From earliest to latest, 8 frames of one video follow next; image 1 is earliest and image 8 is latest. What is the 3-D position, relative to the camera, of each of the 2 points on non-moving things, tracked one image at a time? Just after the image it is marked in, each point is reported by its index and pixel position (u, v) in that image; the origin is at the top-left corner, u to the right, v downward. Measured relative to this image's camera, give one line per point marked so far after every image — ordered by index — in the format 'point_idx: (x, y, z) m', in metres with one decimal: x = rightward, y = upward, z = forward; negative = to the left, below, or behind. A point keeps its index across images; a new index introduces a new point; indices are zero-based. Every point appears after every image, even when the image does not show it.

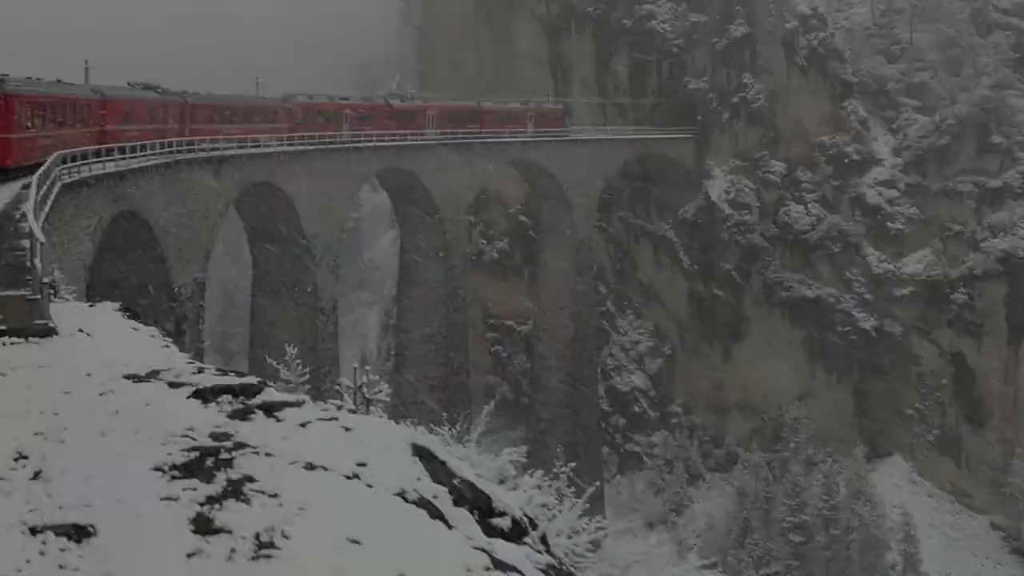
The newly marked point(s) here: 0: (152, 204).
0: (-4.7, +1.1, +14.3) m
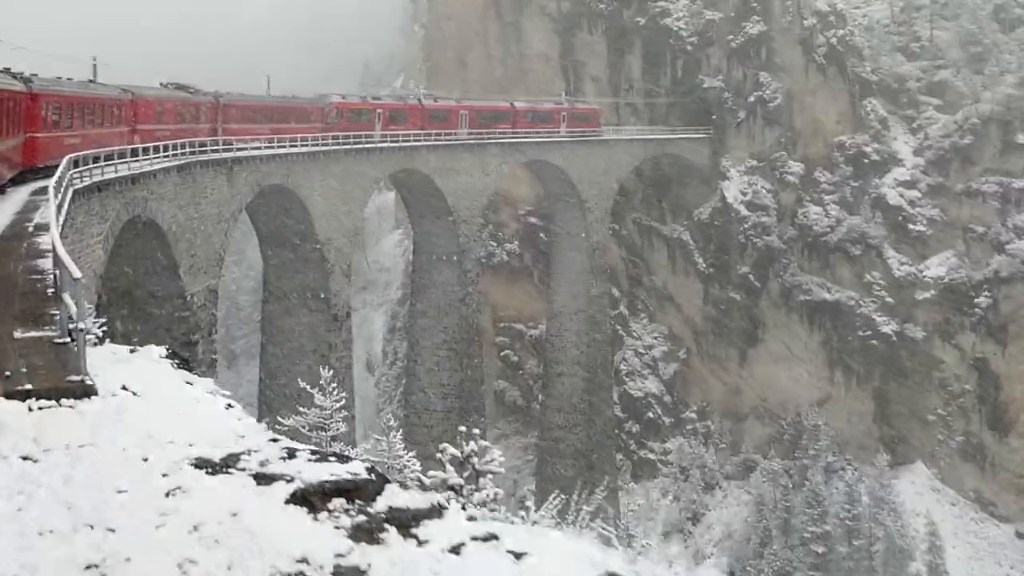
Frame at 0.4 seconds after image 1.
0: (-4.4, +1.0, +13.6) m
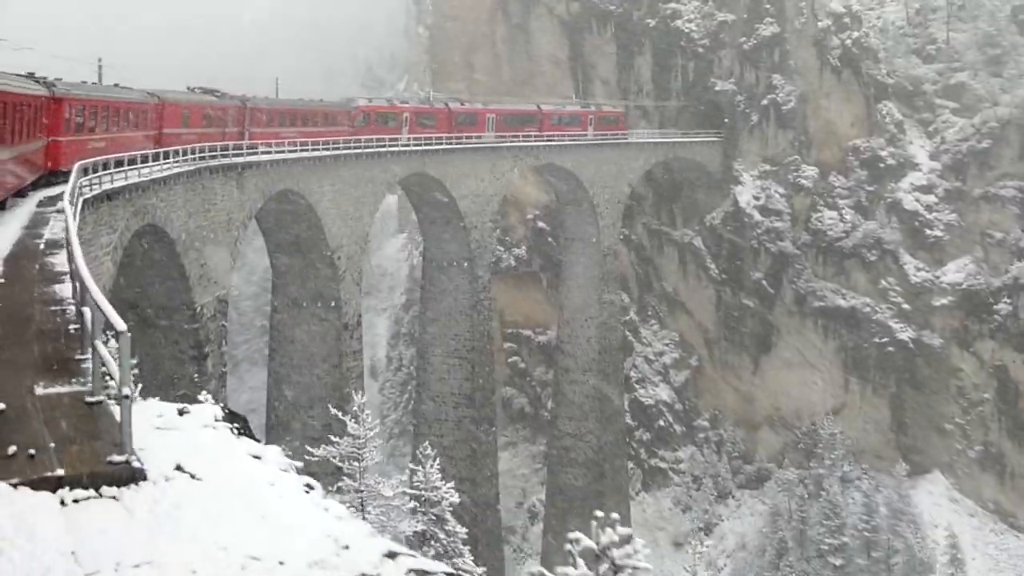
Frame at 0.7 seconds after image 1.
0: (-4.1, +0.8, +13.1) m
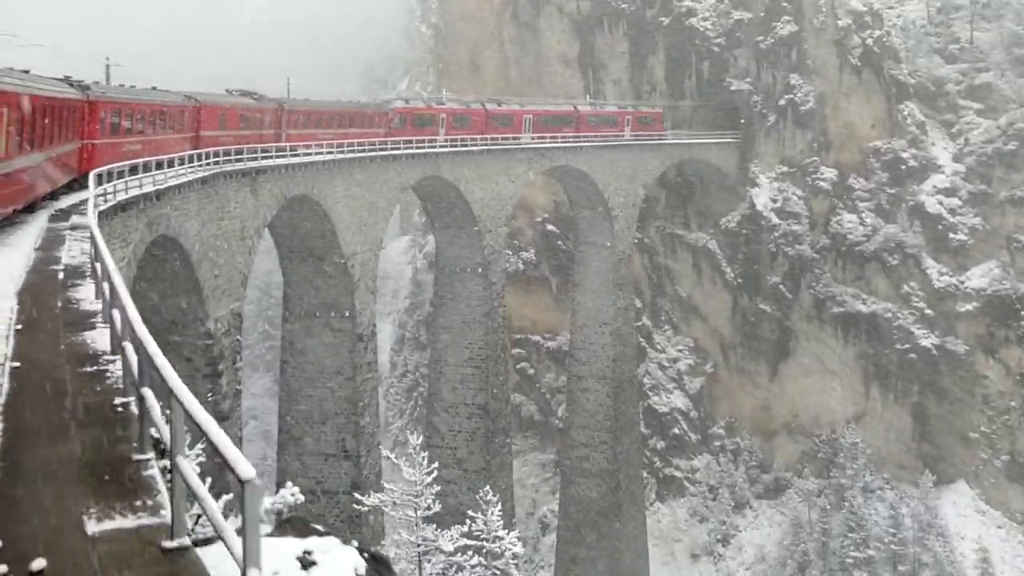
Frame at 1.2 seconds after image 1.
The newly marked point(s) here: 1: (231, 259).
0: (-3.7, +0.7, +12.3) m
1: (-3.7, +0.4, +14.1) m
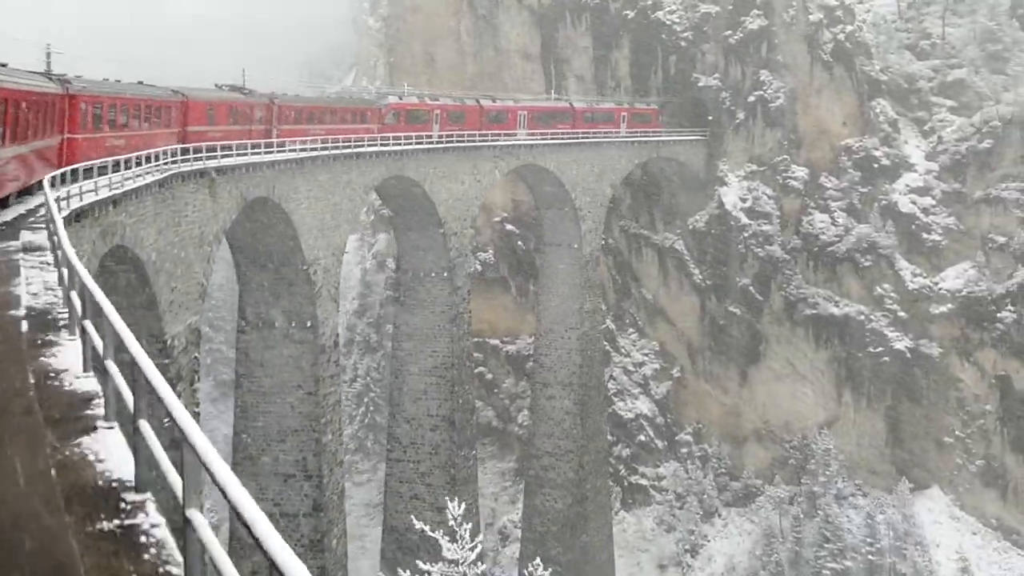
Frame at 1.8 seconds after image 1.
0: (-3.7, +0.5, +10.8) m
1: (-3.8, +0.2, +12.6) m
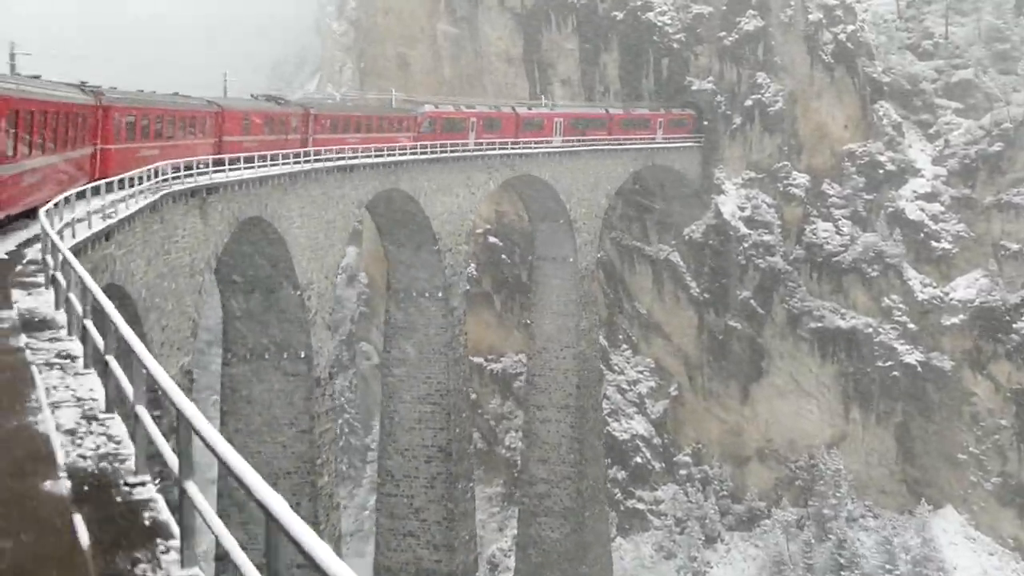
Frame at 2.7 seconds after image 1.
0: (-3.1, +0.2, +9.0) m
1: (-3.3, -0.2, +10.8) m
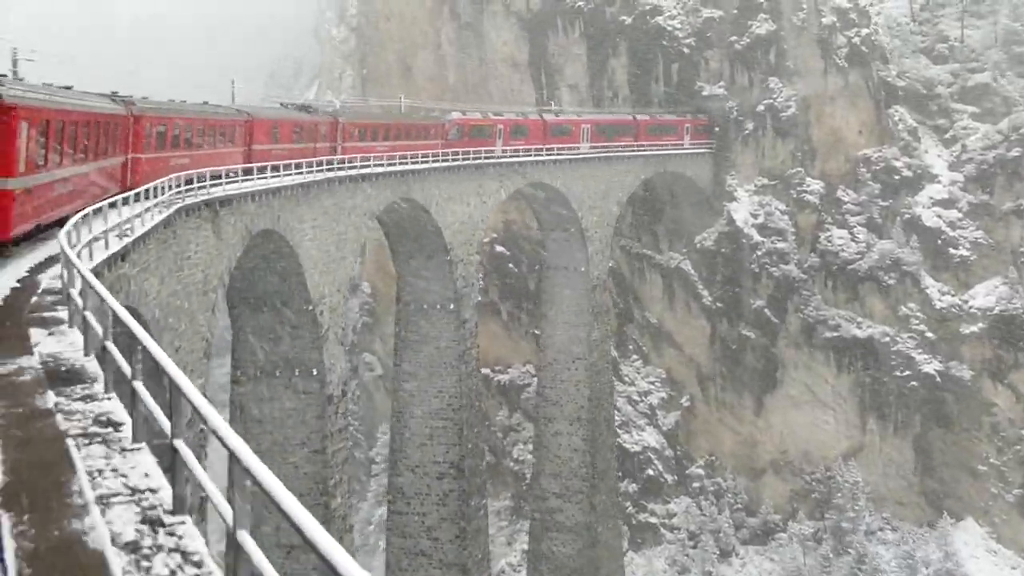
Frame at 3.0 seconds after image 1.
0: (-2.8, 0.0, +8.4) m
1: (-3.0, -0.3, +10.3) m
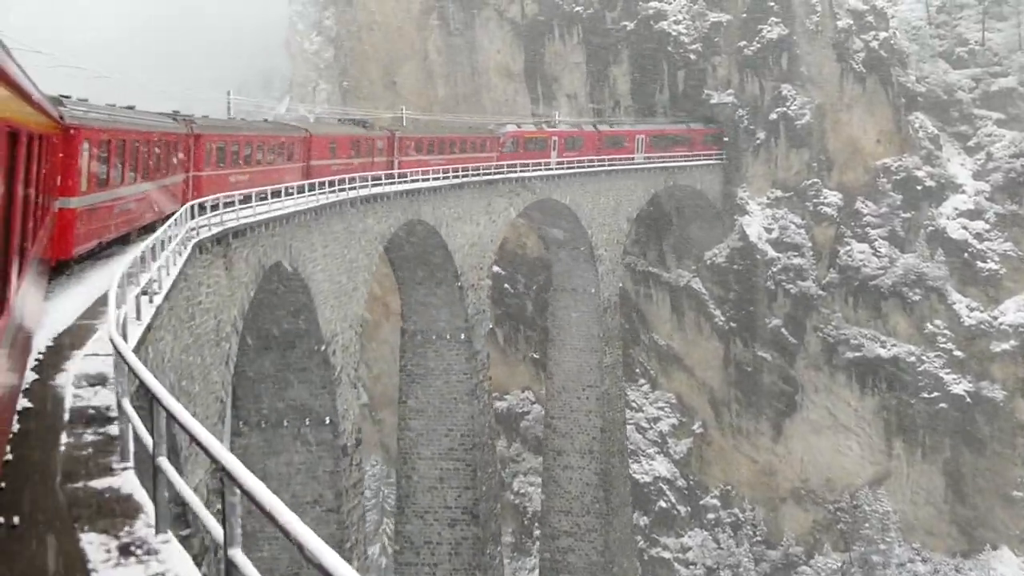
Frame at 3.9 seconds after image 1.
0: (-2.1, -0.4, +6.6) m
1: (-2.3, -0.7, +8.4) m
